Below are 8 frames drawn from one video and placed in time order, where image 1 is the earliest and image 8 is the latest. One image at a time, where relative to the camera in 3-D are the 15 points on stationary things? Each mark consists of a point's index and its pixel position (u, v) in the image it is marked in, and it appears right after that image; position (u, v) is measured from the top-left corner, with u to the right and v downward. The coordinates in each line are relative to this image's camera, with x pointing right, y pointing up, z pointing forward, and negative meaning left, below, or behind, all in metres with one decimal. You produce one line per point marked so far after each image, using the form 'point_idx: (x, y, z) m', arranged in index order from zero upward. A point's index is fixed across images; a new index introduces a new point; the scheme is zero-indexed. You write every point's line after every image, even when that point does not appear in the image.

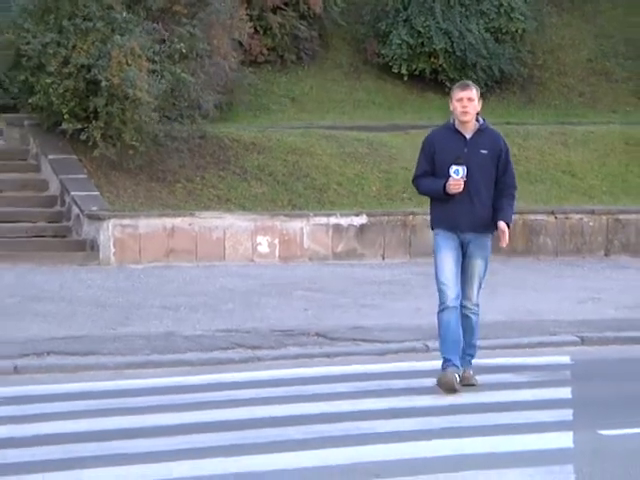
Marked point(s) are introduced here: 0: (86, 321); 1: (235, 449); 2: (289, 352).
0: (-2.0, -0.7, +10.2) m
1: (-0.5, -1.3, +7.0) m
2: (-0.3, -0.9, +9.5) m
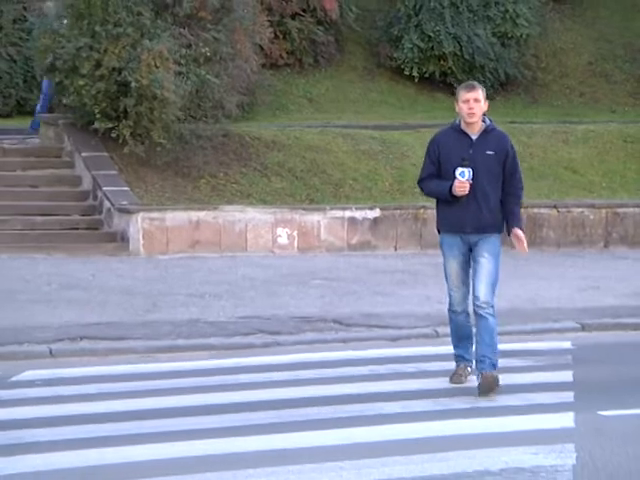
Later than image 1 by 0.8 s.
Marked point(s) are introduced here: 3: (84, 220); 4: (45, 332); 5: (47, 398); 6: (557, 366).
0: (-1.9, -0.6, +10.8) m
1: (-0.4, -1.3, +7.5) m
2: (-0.1, -0.8, +10.1) m
3: (-2.9, +0.3, +15.0) m
4: (-2.4, -0.8, +10.0) m
5: (-2.0, -1.2, +8.4) m
6: (+1.9, -1.0, +9.3) m
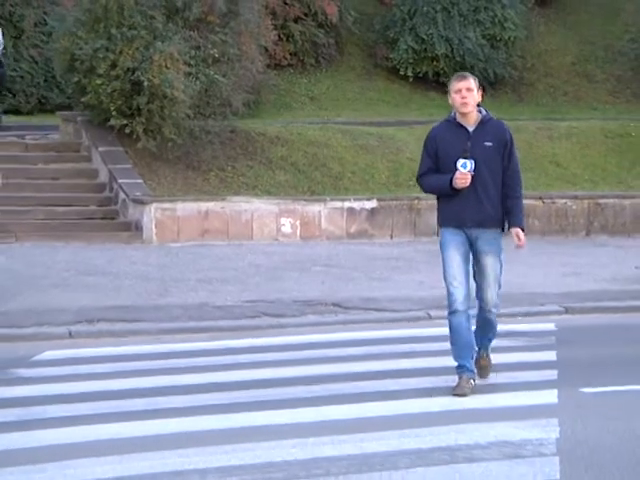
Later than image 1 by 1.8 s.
0: (-1.9, -0.5, +11.5) m
1: (-0.4, -1.2, +8.2) m
2: (-0.1, -0.7, +10.8) m
3: (-2.9, +0.4, +15.7) m
4: (-2.4, -0.7, +10.7) m
5: (-2.0, -1.1, +9.1) m
6: (+1.9, -0.9, +10.0) m
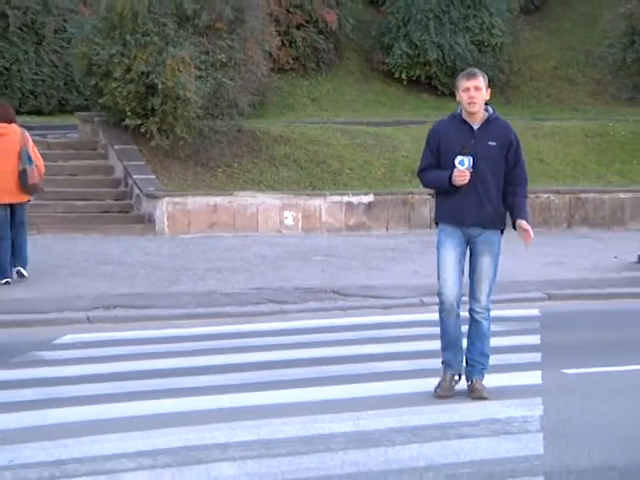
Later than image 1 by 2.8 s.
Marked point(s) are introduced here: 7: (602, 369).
0: (-1.9, -0.4, +12.3) m
1: (-0.4, -1.1, +9.0) m
2: (-0.1, -0.7, +11.6) m
3: (-2.8, +0.5, +16.5) m
4: (-2.4, -0.6, +11.4) m
5: (-2.0, -1.0, +9.9) m
6: (+1.9, -0.8, +10.7) m
7: (+2.4, -1.1, +9.5) m
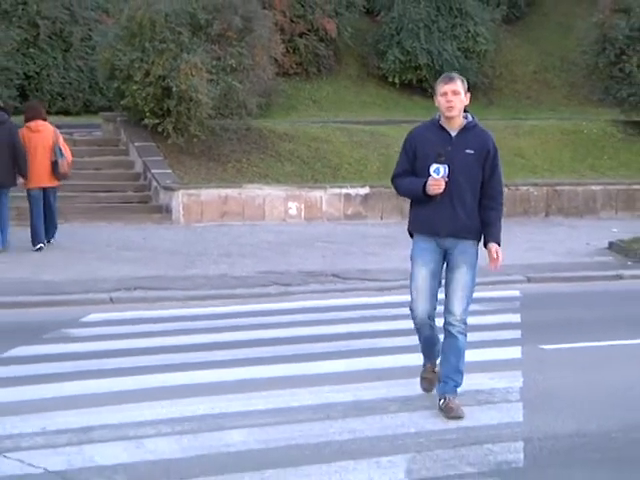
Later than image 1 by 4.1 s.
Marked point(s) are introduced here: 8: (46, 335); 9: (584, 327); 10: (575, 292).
0: (-1.8, -0.3, +13.4) m
1: (-0.4, -1.0, +10.2) m
2: (-0.1, -0.5, +12.7) m
3: (-2.8, +0.7, +17.6) m
4: (-2.3, -0.5, +12.6) m
5: (-2.0, -0.9, +11.0) m
6: (+1.9, -0.7, +11.9) m
7: (+2.4, -1.0, +10.7) m
8: (-2.6, -0.9, +11.0) m
9: (+2.6, -0.9, +11.3) m
10: (+2.8, -0.6, +12.5) m
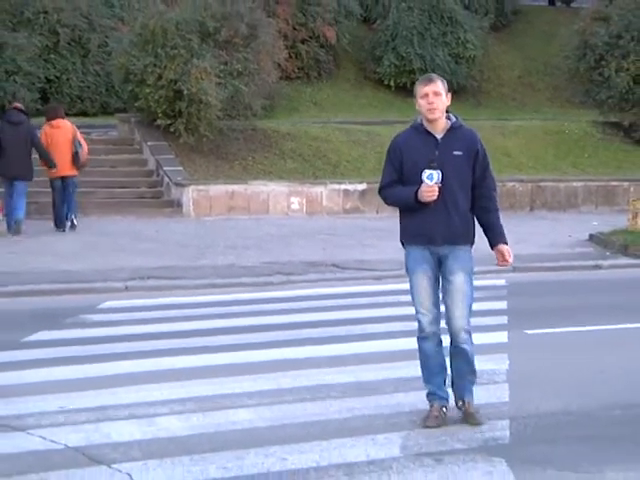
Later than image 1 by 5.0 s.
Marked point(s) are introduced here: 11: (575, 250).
0: (-1.8, -0.2, +14.4) m
1: (-0.4, -0.9, +11.1) m
2: (-0.1, -0.4, +13.6) m
3: (-2.8, +0.8, +18.5) m
4: (-2.3, -0.4, +13.5) m
5: (-2.0, -0.8, +12.0) m
6: (+1.9, -0.6, +12.8) m
7: (+2.4, -0.9, +11.6) m
8: (-2.6, -0.8, +11.9) m
9: (+2.6, -0.8, +12.2) m
10: (+2.8, -0.5, +13.4) m
11: (+3.2, -0.1, +14.5) m
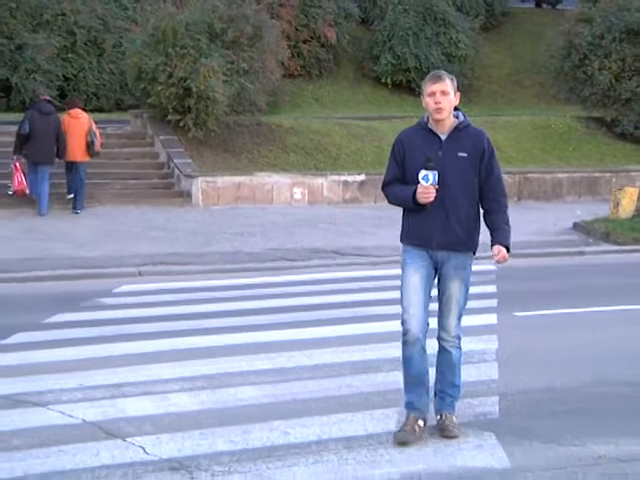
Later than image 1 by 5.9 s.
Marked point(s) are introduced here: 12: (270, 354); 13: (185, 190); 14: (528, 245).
0: (-1.8, 0.0, +15.2) m
1: (-0.4, -0.8, +11.9) m
2: (-0.1, -0.3, +14.5) m
3: (-2.8, +1.0, +19.4) m
4: (-2.3, -0.2, +14.4) m
5: (-1.9, -0.7, +12.8) m
6: (+2.0, -0.5, +13.6) m
7: (+2.4, -0.8, +12.4) m
8: (-2.6, -0.7, +12.8) m
9: (+2.6, -0.6, +13.0) m
10: (+2.8, -0.3, +14.2) m
11: (+3.2, 0.0, +15.4) m
12: (-0.5, -1.0, +10.7) m
13: (-2.3, +0.8, +18.8) m
14: (+2.8, -0.1, +15.0) m
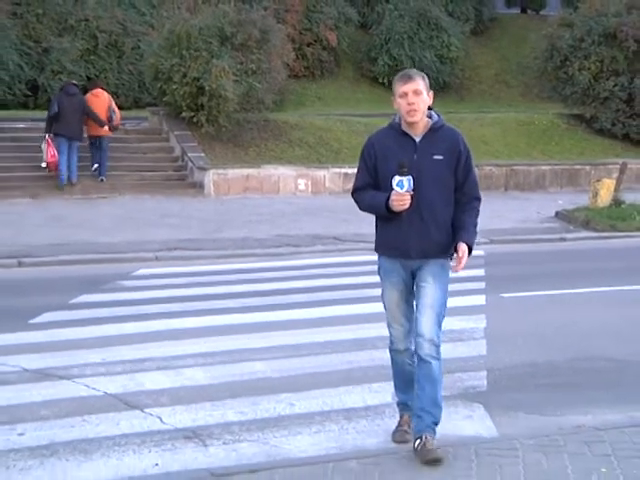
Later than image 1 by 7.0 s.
0: (-1.8, +0.1, +16.4) m
1: (-0.4, -0.7, +13.1) m
2: (0.0, -0.1, +15.7) m
3: (-2.7, +1.2, +20.6) m
4: (-2.3, -0.1, +15.6) m
5: (-1.9, -0.5, +14.0) m
6: (+2.0, -0.3, +14.8) m
7: (+2.4, -0.6, +13.6) m
8: (-2.6, -0.5, +14.0) m
9: (+2.6, -0.5, +14.2) m
10: (+2.8, -0.2, +15.4) m
11: (+3.3, +0.2, +16.6) m
12: (-0.5, -0.9, +11.9) m
13: (-2.2, +1.0, +20.0) m
14: (+2.8, +0.1, +16.2) m
